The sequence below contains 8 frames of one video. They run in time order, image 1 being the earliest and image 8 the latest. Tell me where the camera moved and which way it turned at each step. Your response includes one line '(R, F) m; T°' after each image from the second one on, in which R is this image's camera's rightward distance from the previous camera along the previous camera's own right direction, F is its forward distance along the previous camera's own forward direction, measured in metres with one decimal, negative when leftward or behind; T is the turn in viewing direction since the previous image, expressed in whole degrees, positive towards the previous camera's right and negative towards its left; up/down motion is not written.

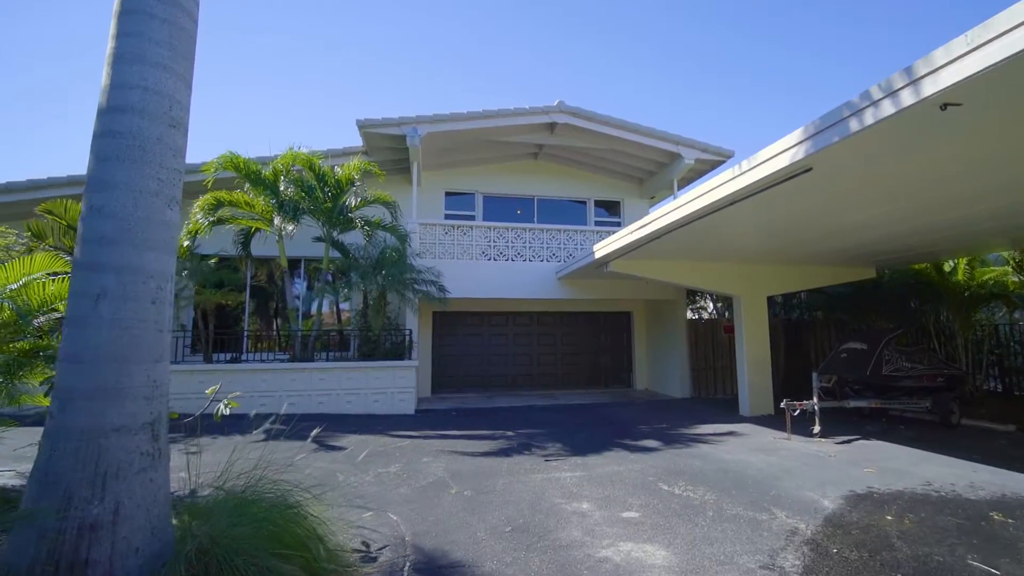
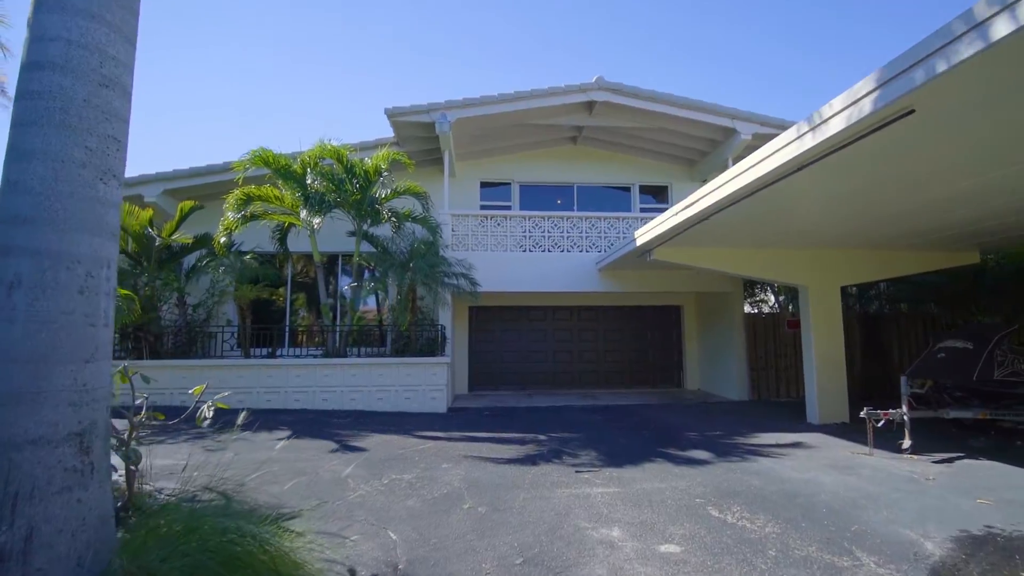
(+0.4, +0.9) m; -6°
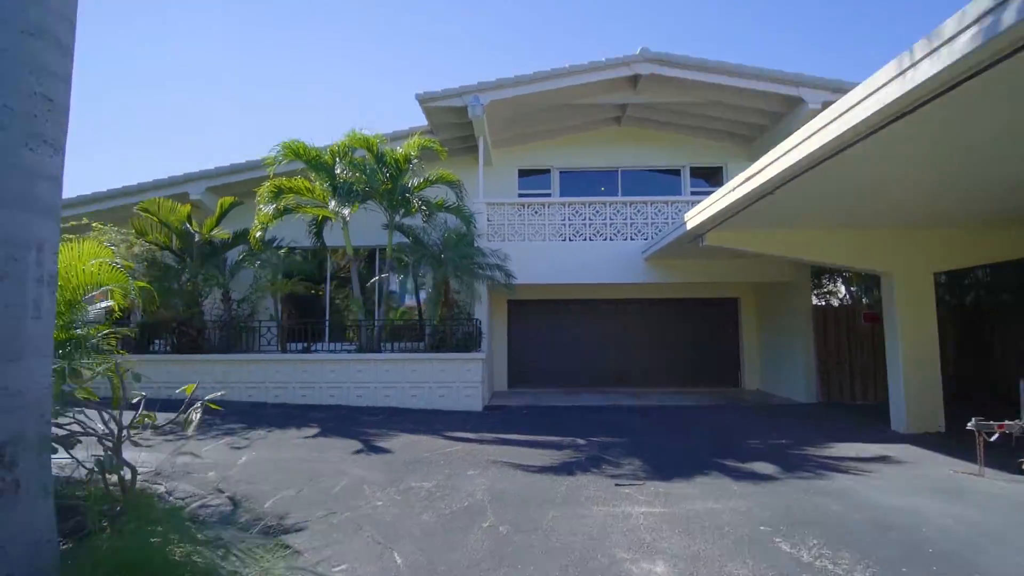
(+0.3, +0.9) m; -6°
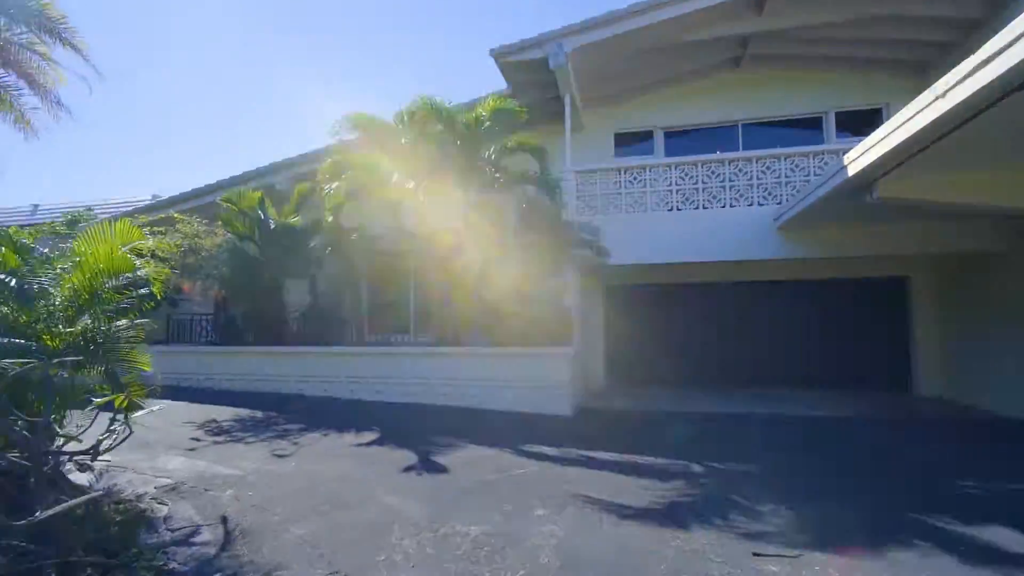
(+0.3, +2.1) m; -12°
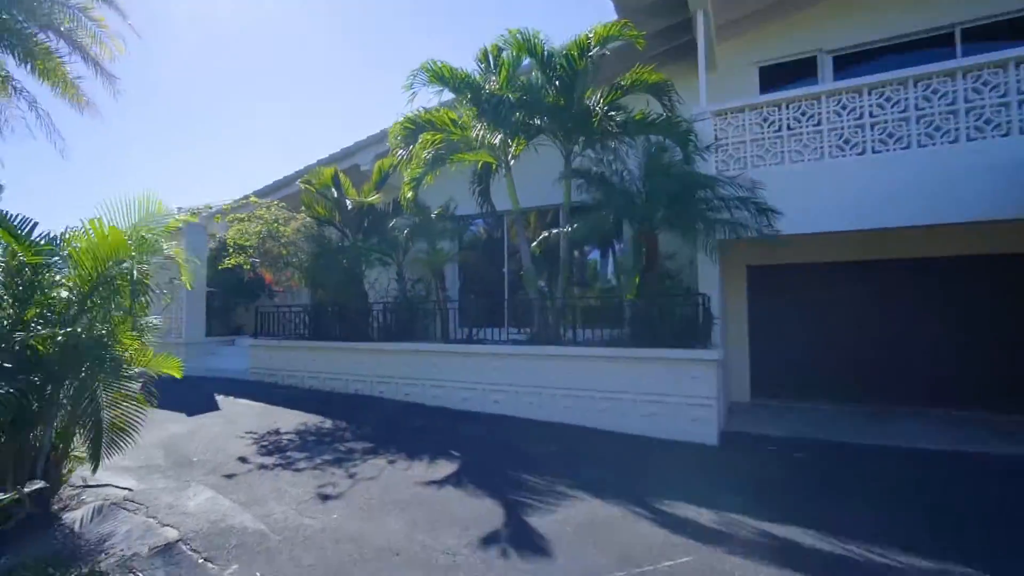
(-0.3, +2.5) m; -12°
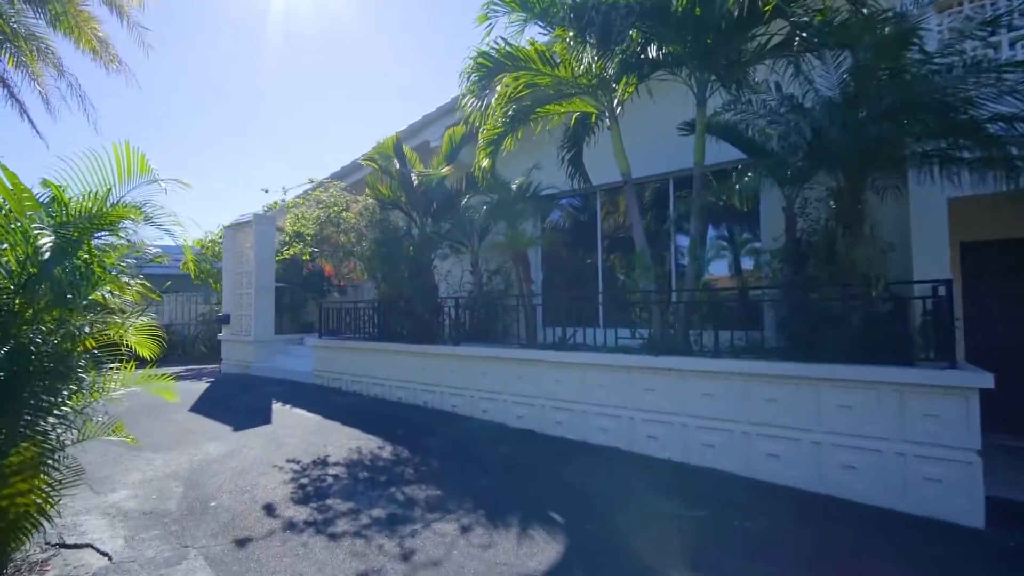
(-0.5, +2.3) m; -9°
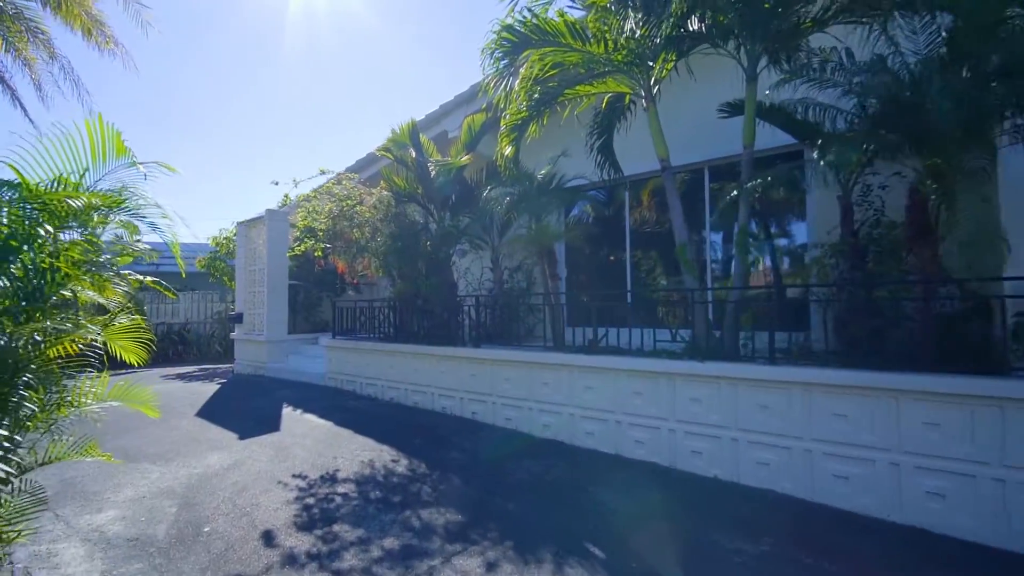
(-0.1, +0.7) m; -2°
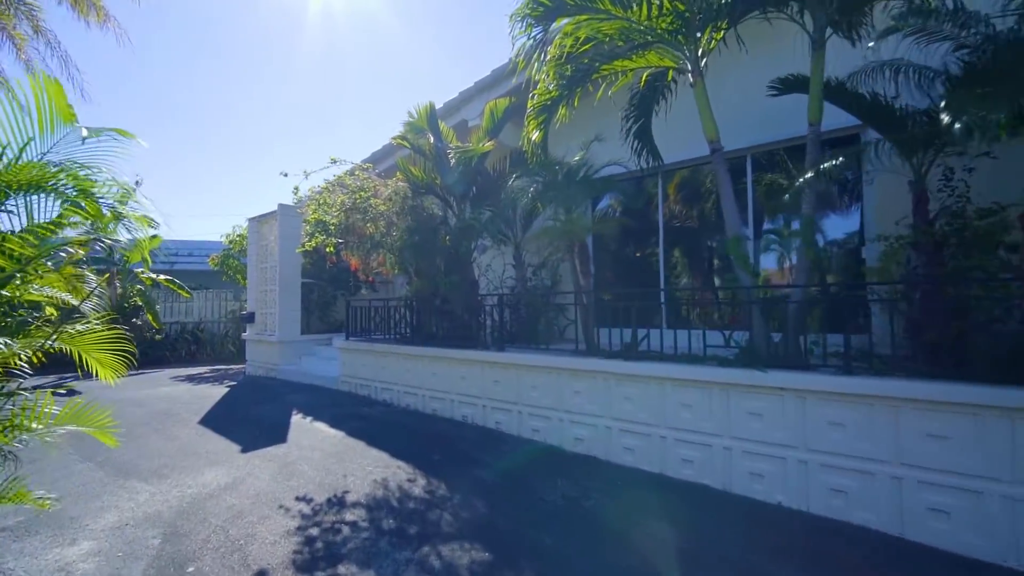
(-0.2, +0.8) m; -2°
